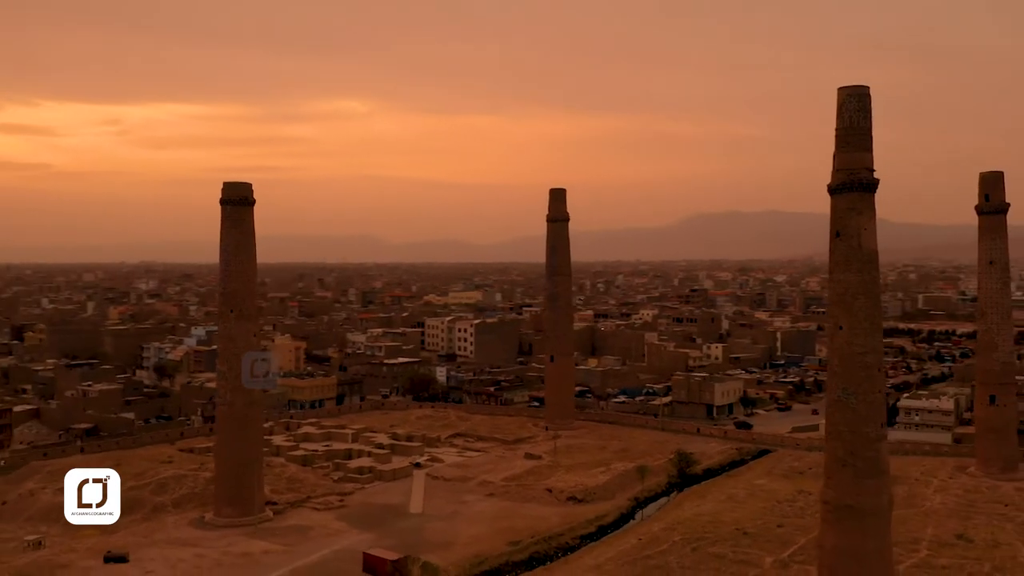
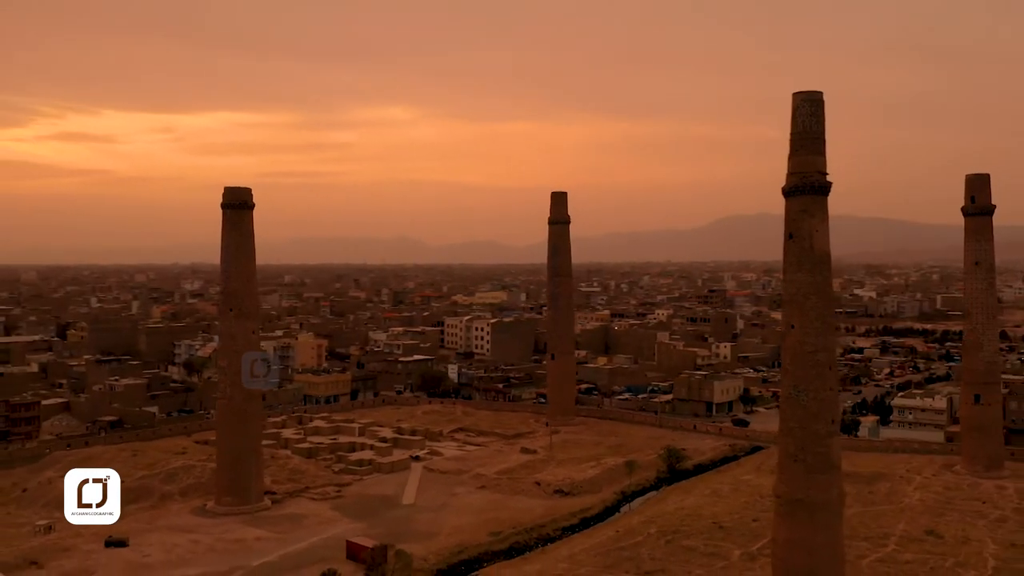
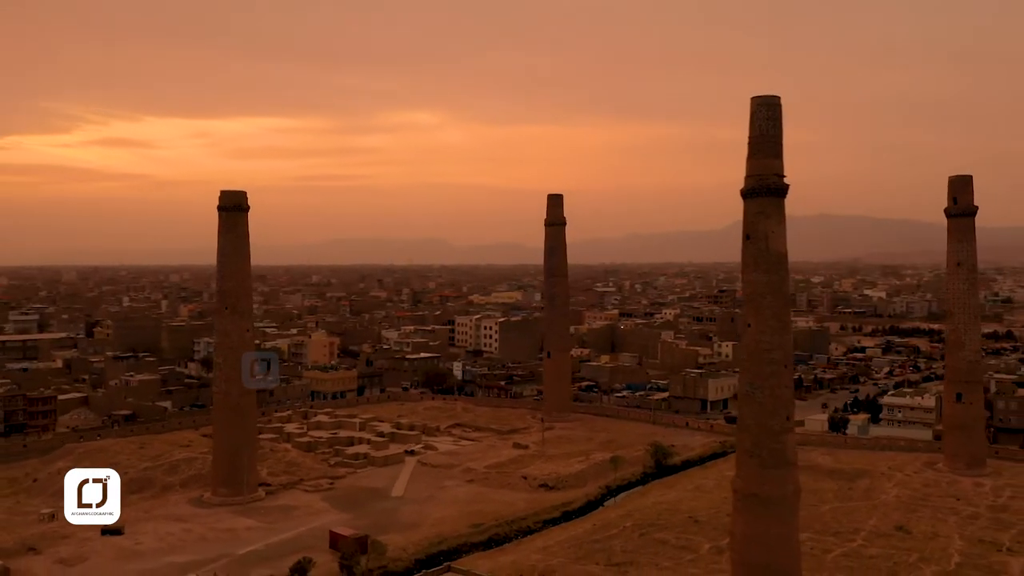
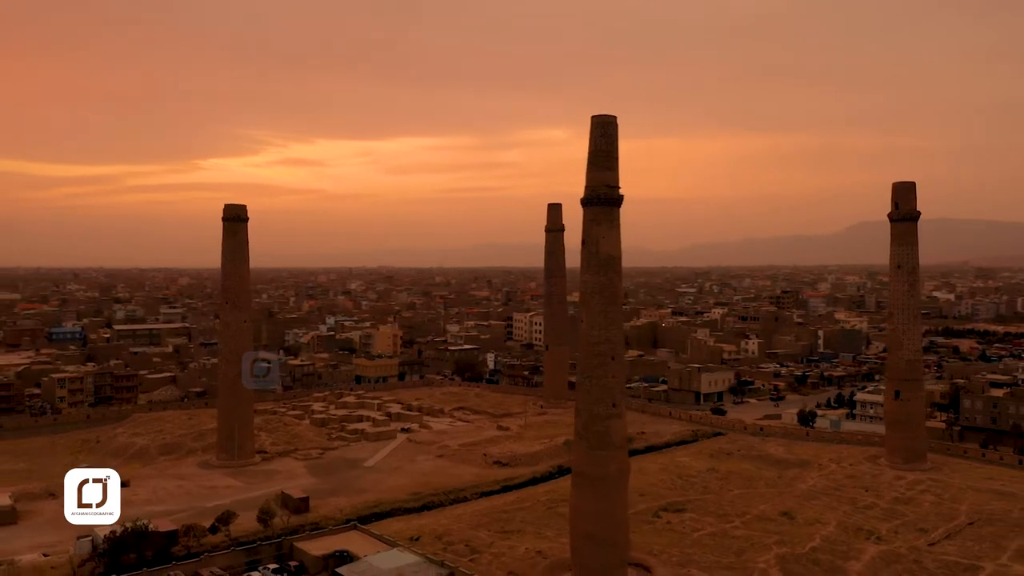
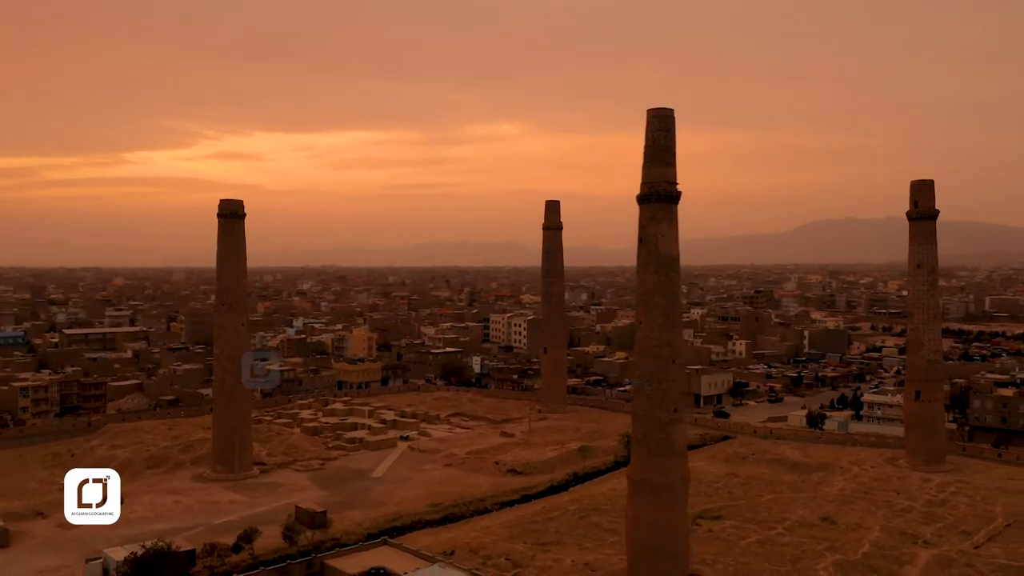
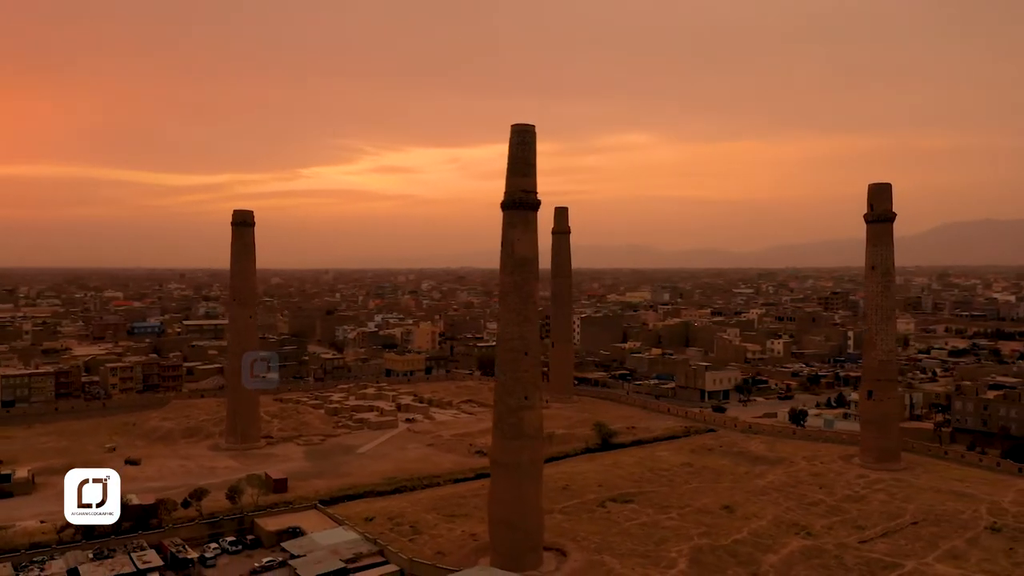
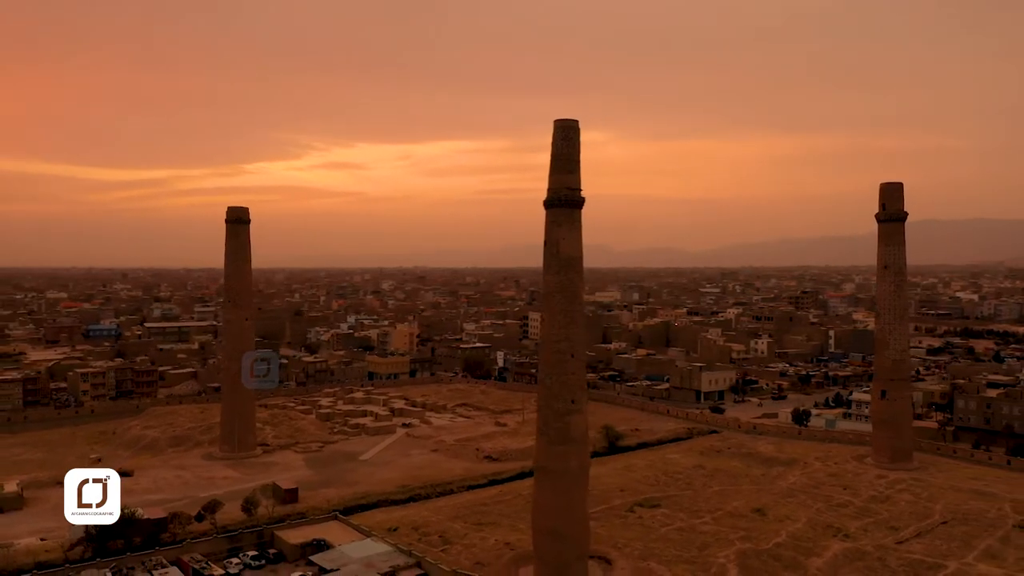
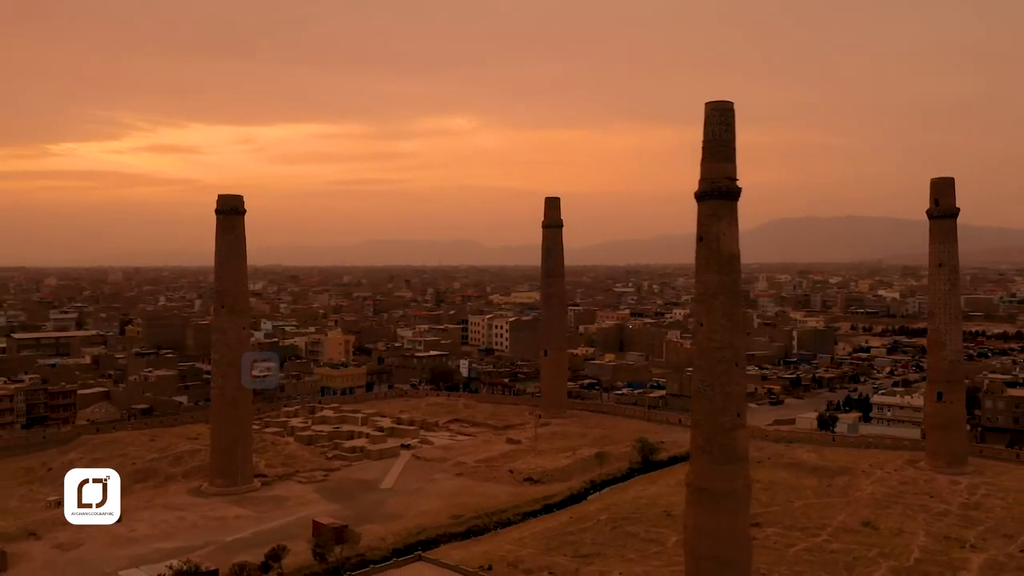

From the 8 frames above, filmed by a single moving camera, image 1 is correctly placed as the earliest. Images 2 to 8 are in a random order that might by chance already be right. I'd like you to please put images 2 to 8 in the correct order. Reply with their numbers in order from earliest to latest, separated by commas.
2, 3, 8, 5, 4, 7, 6
